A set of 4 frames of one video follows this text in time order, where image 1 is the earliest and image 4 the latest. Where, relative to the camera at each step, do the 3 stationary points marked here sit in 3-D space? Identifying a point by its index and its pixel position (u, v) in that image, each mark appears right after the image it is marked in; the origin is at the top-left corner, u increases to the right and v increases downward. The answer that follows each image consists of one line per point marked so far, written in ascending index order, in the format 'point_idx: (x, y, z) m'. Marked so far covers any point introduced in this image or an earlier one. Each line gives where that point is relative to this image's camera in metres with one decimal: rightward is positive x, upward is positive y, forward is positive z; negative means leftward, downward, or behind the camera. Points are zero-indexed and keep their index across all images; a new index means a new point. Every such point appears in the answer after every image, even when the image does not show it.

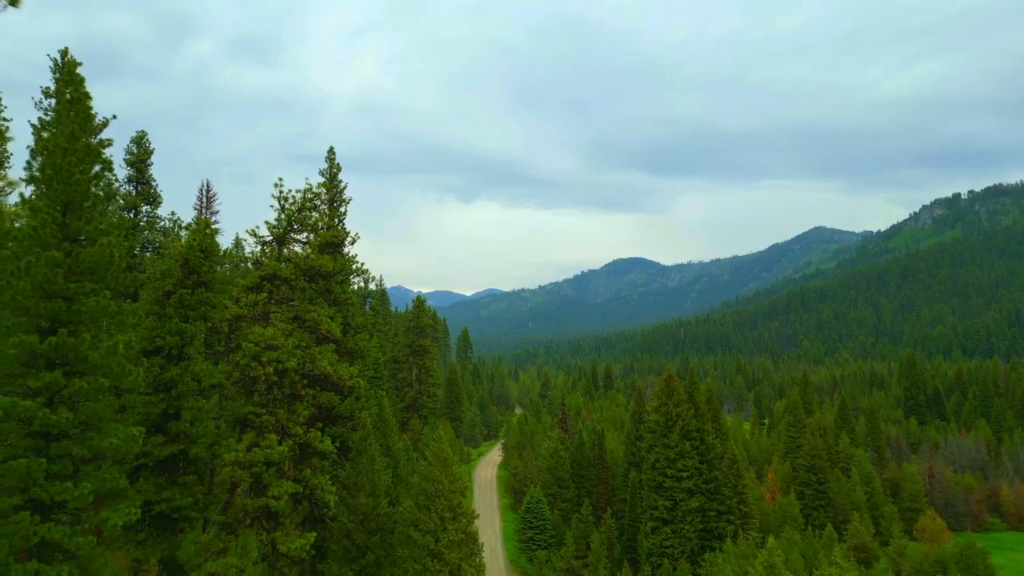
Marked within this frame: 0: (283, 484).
0: (-7.6, -6.5, +18.9) m
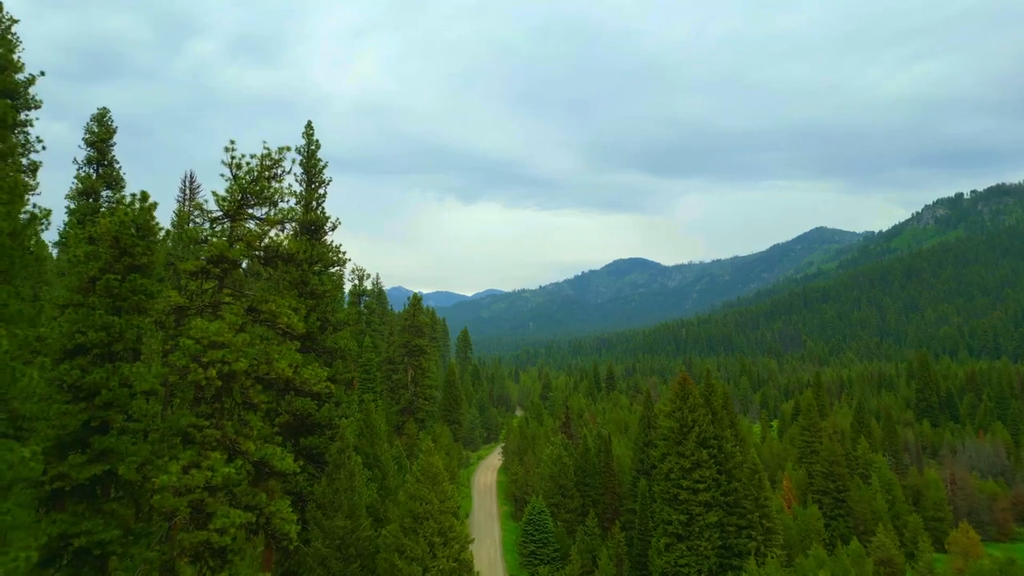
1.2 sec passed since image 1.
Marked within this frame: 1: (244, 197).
0: (-7.6, -6.0, +15.3) m
1: (-8.0, +2.9, +17.2) m
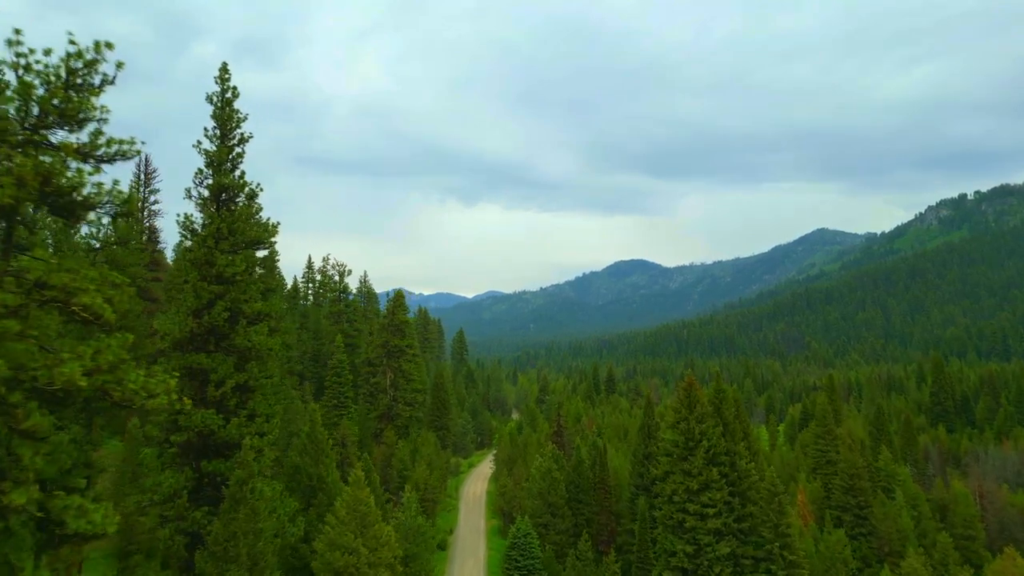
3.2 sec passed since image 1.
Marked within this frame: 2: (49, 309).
0: (-9.0, -5.3, +9.5) m
1: (-9.4, +3.6, +11.5) m
2: (-9.1, -0.4, +11.6) m
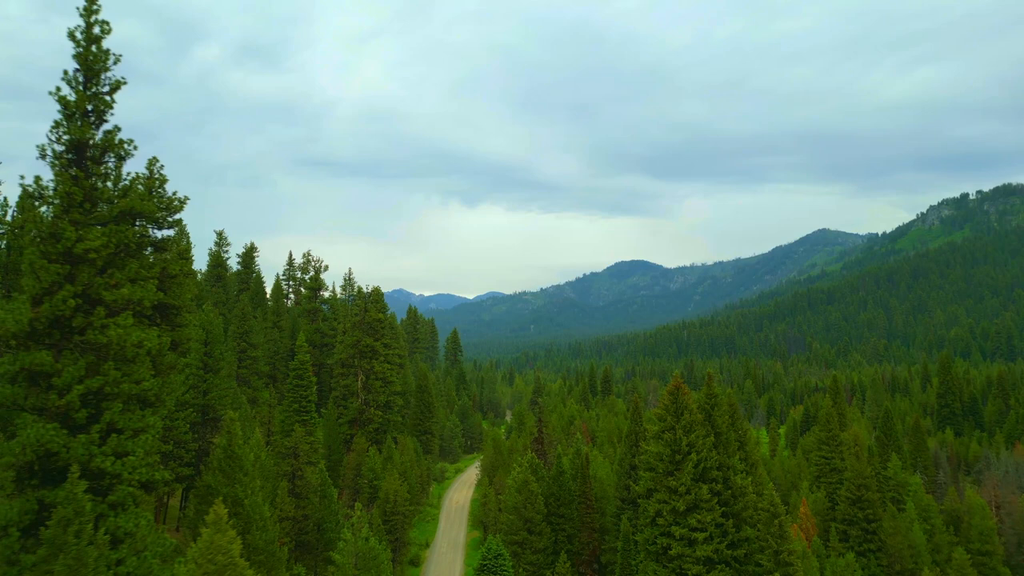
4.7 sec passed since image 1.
0: (-11.1, -4.8, +5.1) m
1: (-11.6, +4.2, +7.1) m
2: (-11.2, +0.2, +7.1) m
